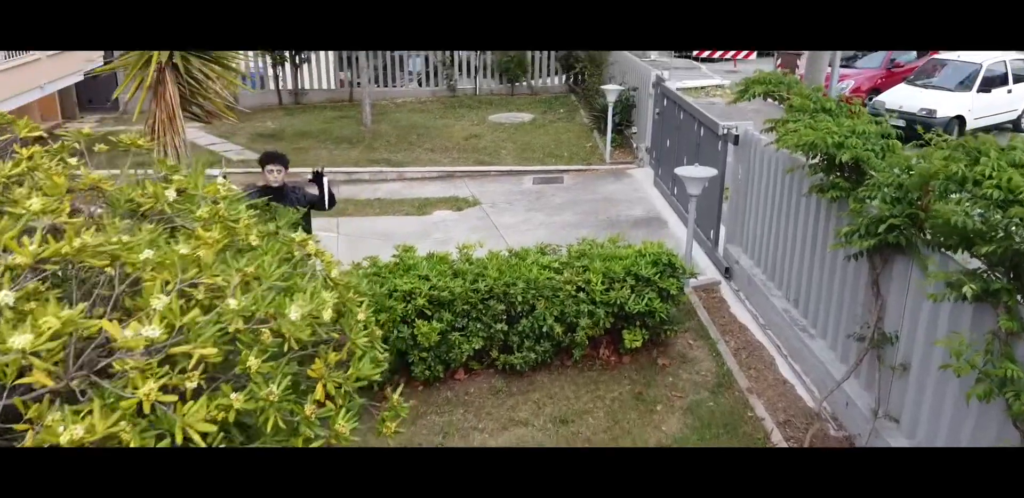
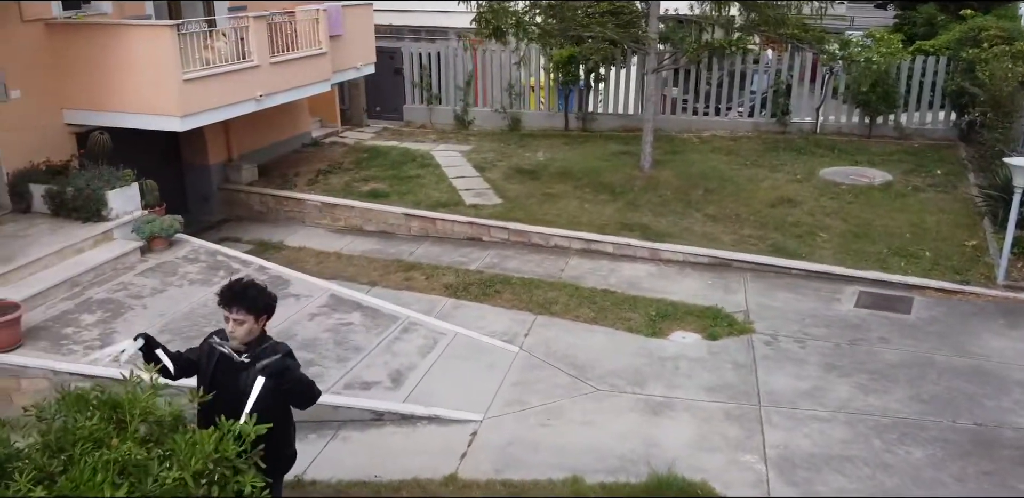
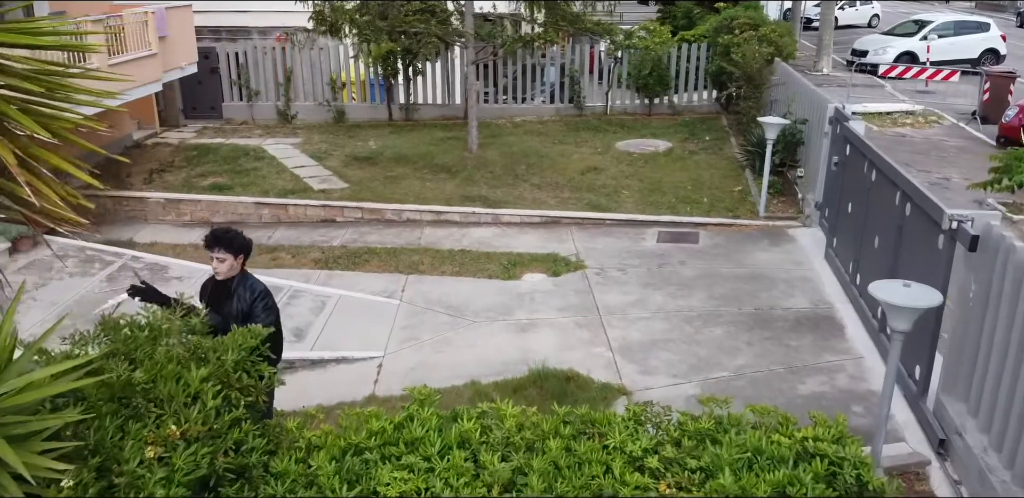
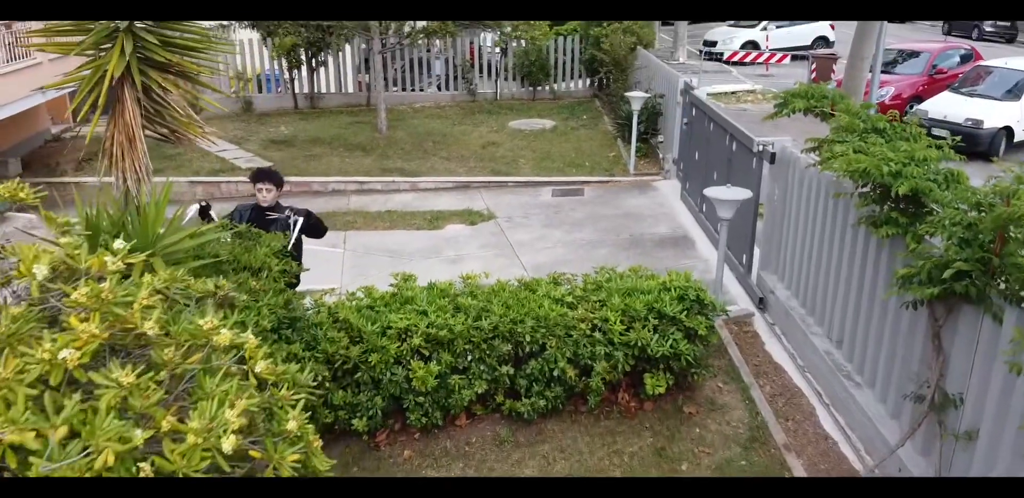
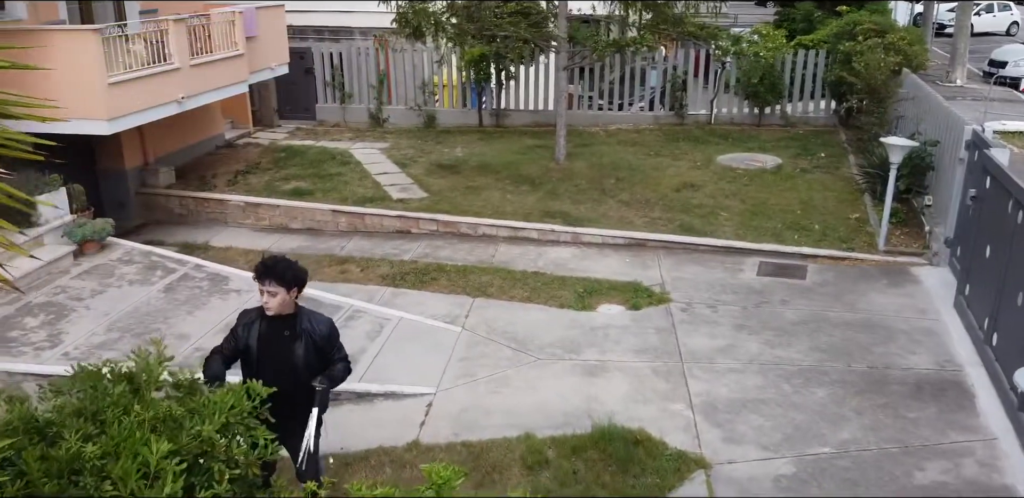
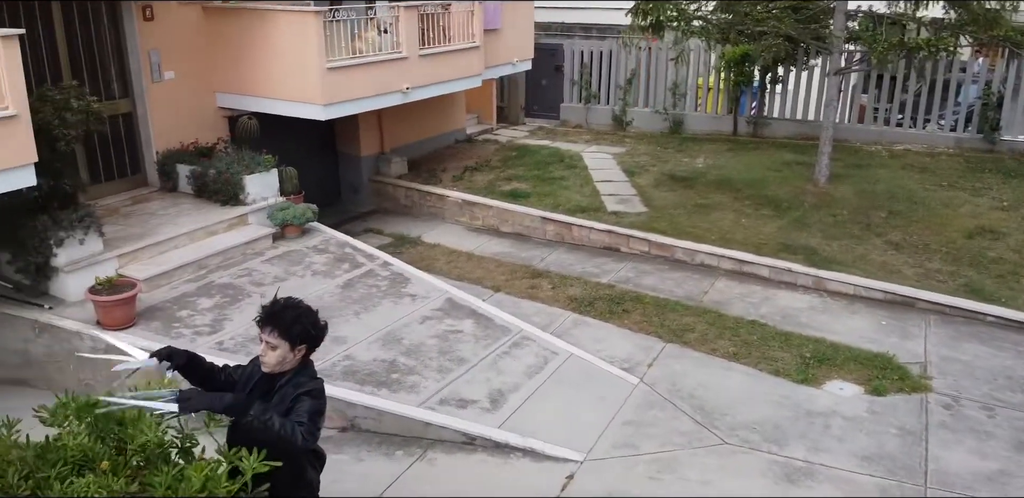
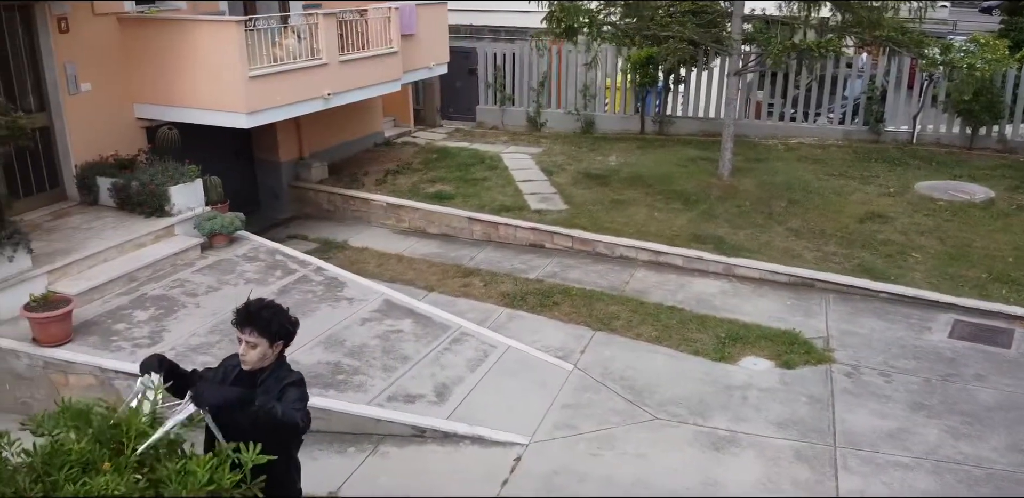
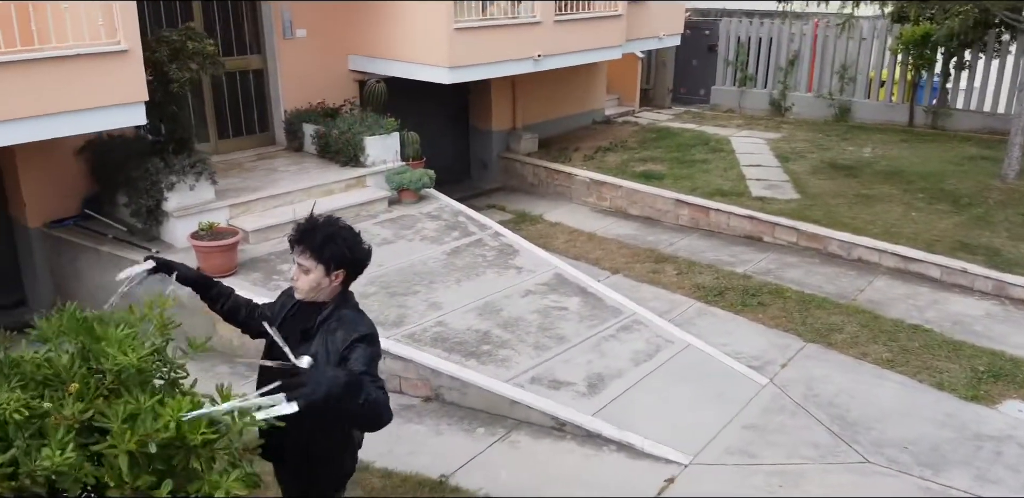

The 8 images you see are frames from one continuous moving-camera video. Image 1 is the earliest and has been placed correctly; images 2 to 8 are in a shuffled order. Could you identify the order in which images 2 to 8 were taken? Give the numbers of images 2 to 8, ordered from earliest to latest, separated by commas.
4, 3, 5, 2, 7, 6, 8
